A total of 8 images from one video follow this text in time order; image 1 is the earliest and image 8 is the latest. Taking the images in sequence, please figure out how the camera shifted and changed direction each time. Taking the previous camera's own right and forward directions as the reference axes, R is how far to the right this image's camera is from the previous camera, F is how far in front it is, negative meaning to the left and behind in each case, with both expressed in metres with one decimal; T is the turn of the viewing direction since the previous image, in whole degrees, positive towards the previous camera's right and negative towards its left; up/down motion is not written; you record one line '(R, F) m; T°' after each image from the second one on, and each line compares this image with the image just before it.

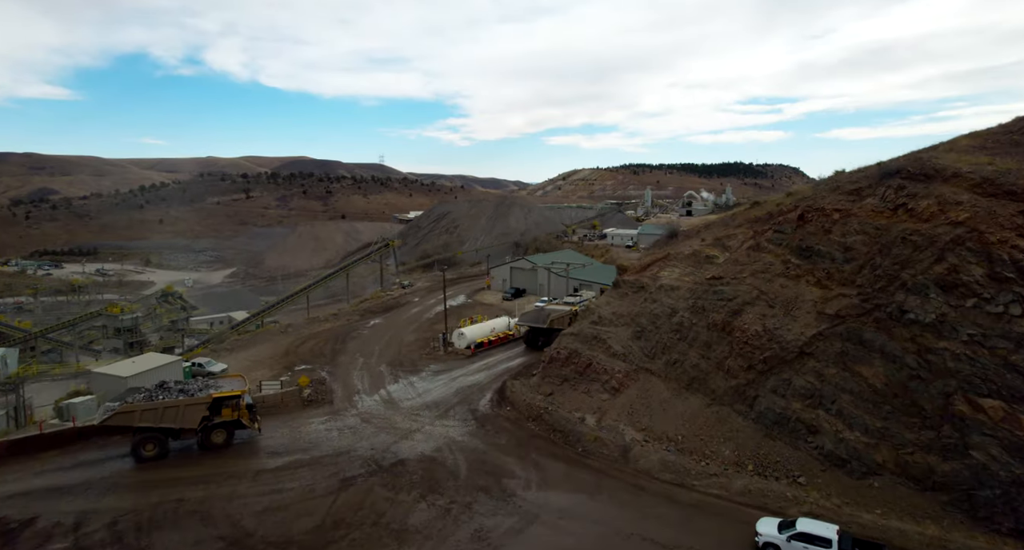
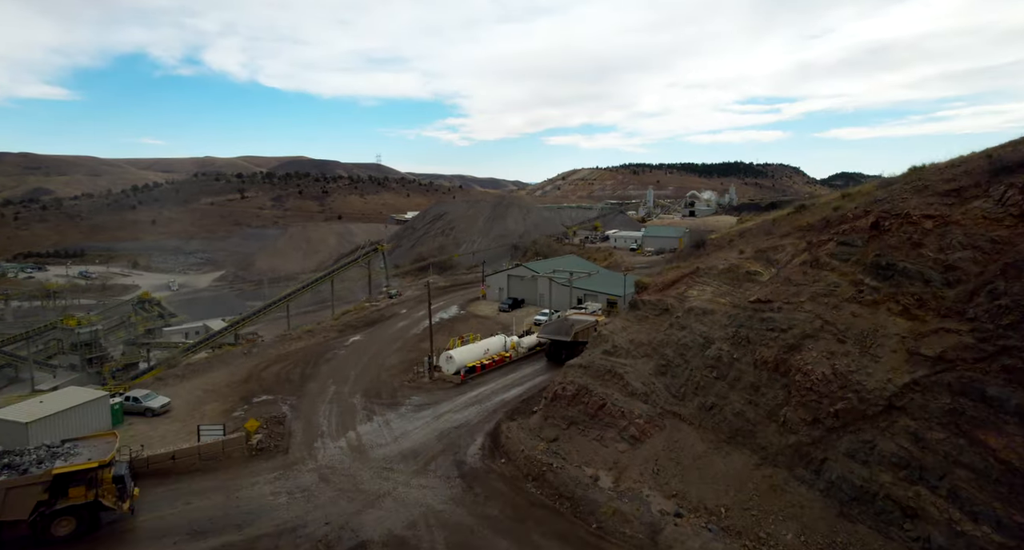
(+0.1, +4.1) m; 0°
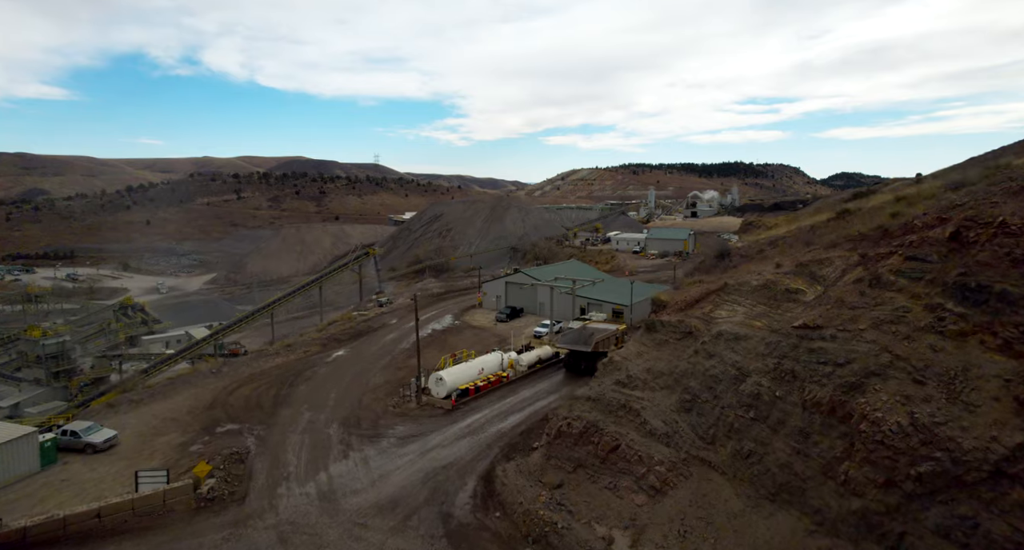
(+0.1, +2.8) m; 0°
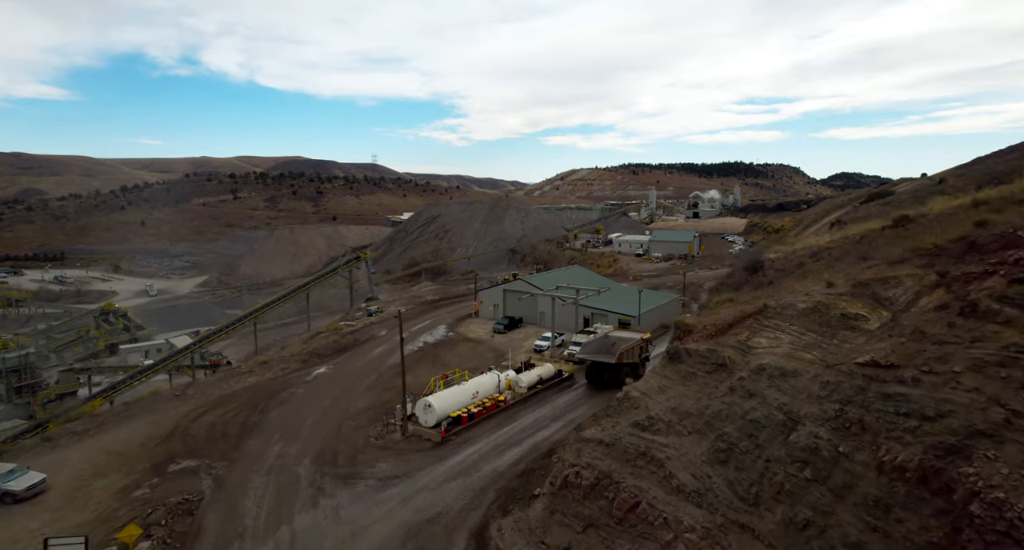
(+0.1, +2.7) m; 0°
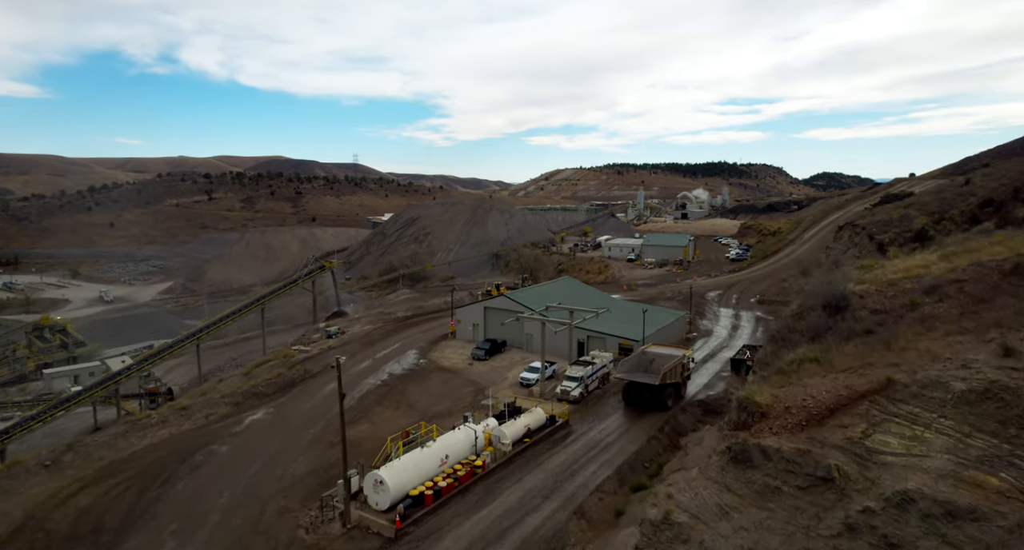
(+0.2, +5.2) m; +2°
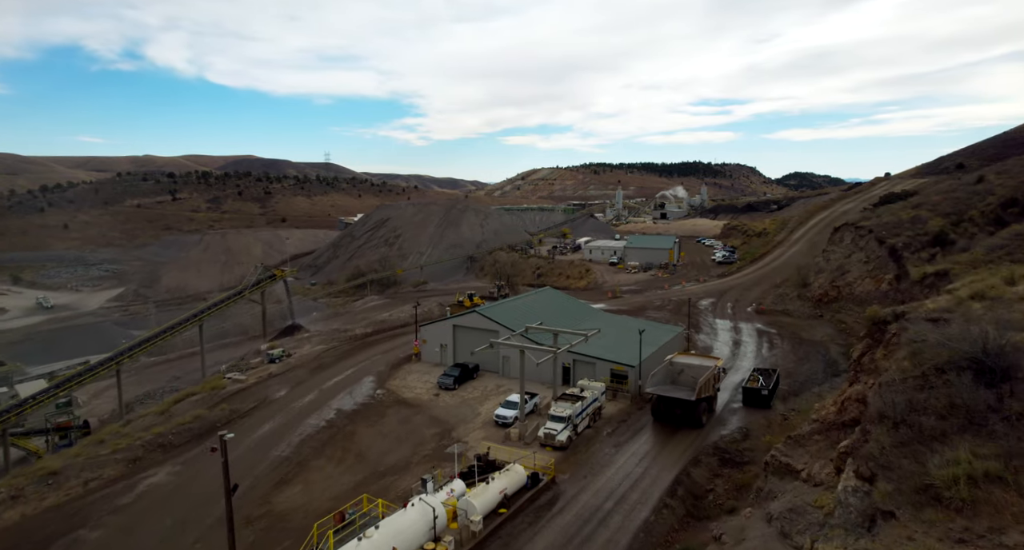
(+0.2, +4.5) m; +2°
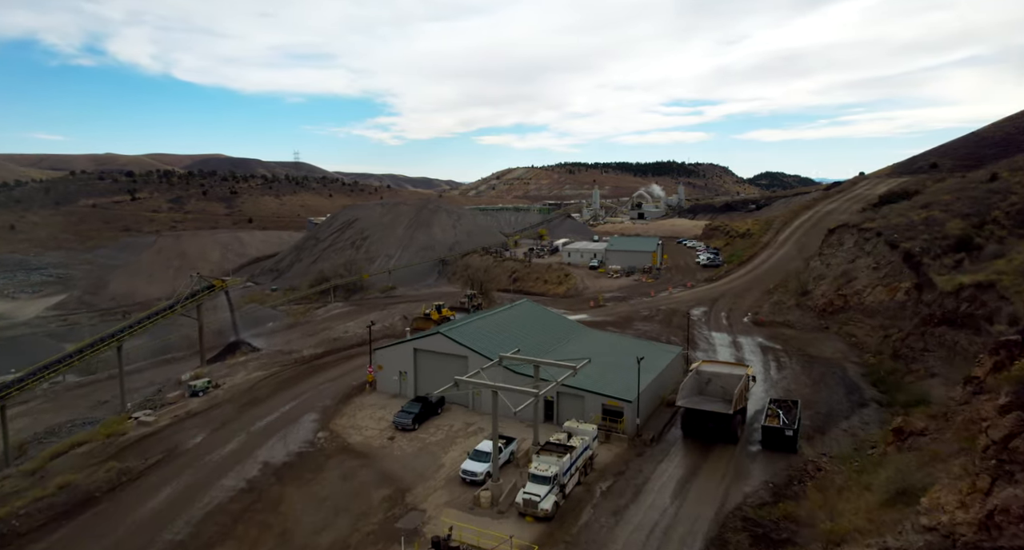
(+0.2, +4.4) m; +3°
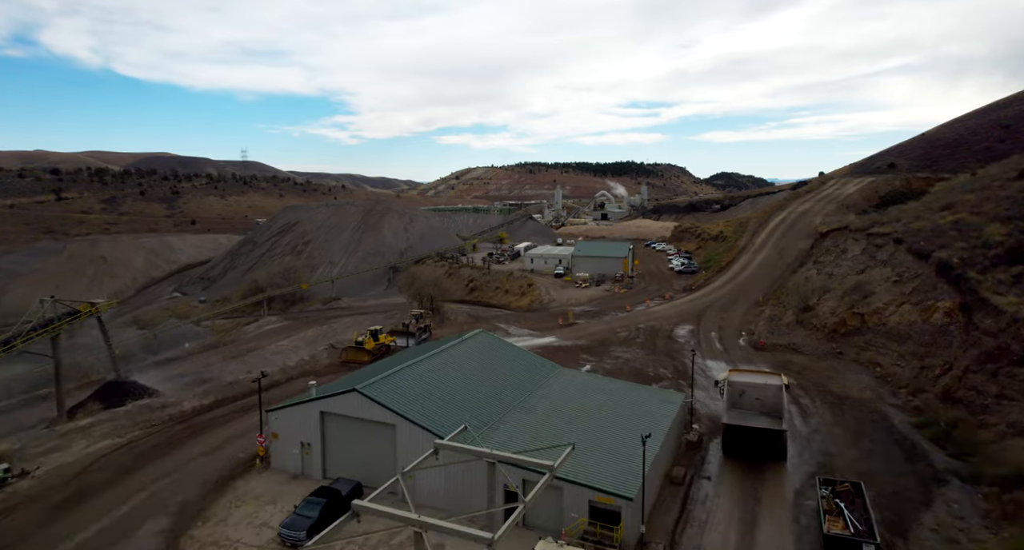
(+0.5, +6.7) m; +4°
